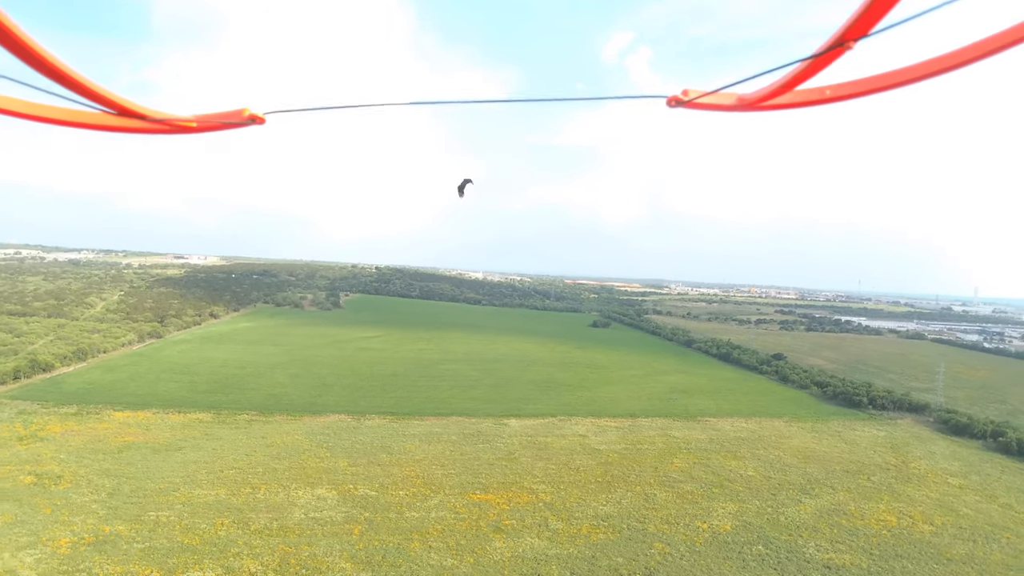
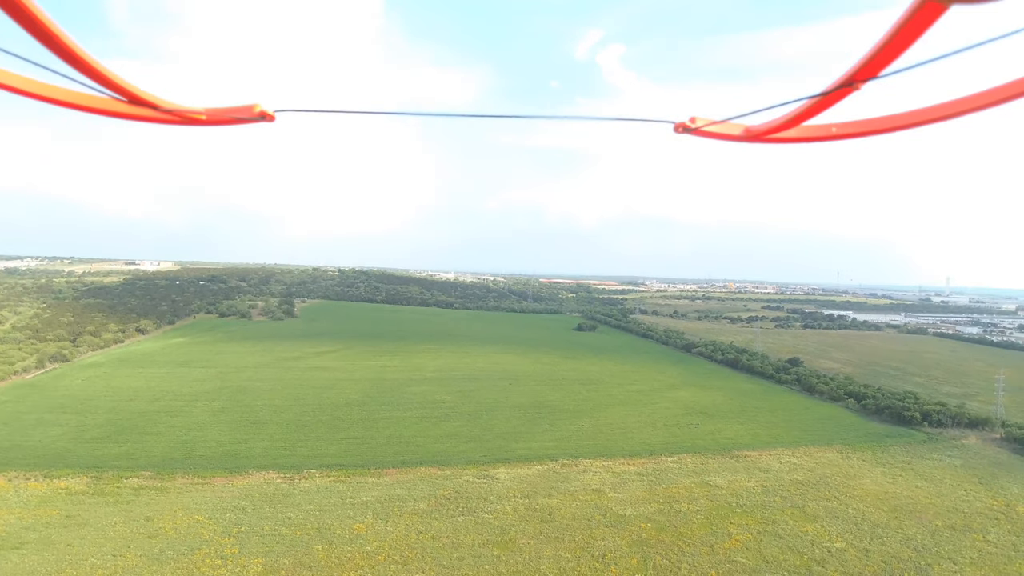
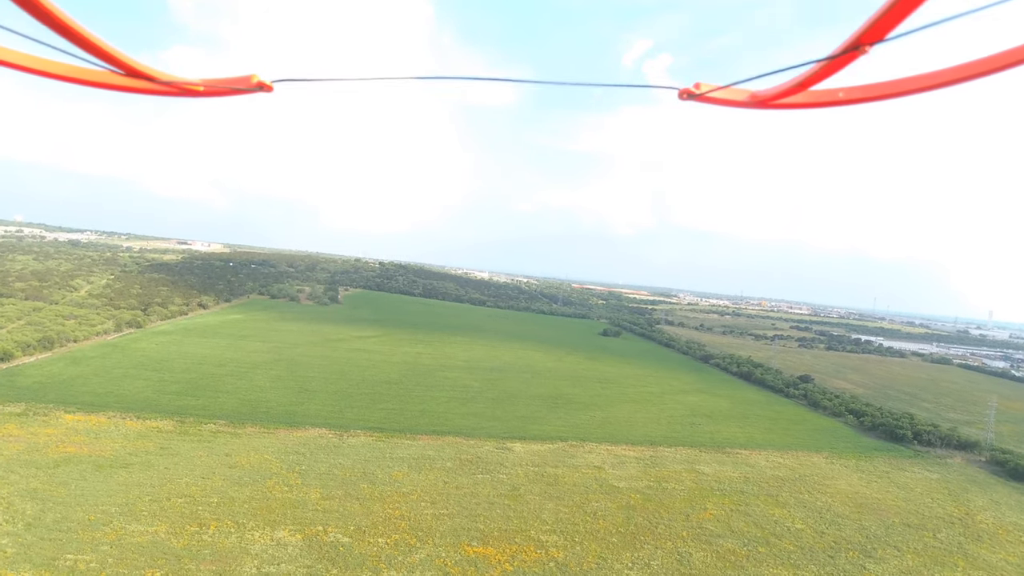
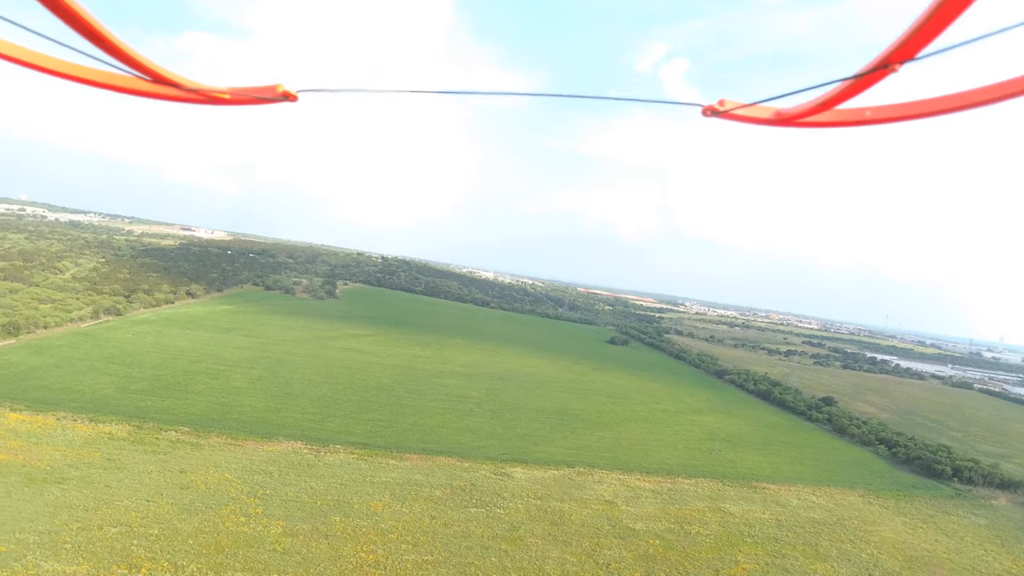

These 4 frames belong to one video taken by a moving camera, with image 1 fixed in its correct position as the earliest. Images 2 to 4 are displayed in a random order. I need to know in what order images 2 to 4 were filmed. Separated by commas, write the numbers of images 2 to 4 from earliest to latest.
3, 4, 2
